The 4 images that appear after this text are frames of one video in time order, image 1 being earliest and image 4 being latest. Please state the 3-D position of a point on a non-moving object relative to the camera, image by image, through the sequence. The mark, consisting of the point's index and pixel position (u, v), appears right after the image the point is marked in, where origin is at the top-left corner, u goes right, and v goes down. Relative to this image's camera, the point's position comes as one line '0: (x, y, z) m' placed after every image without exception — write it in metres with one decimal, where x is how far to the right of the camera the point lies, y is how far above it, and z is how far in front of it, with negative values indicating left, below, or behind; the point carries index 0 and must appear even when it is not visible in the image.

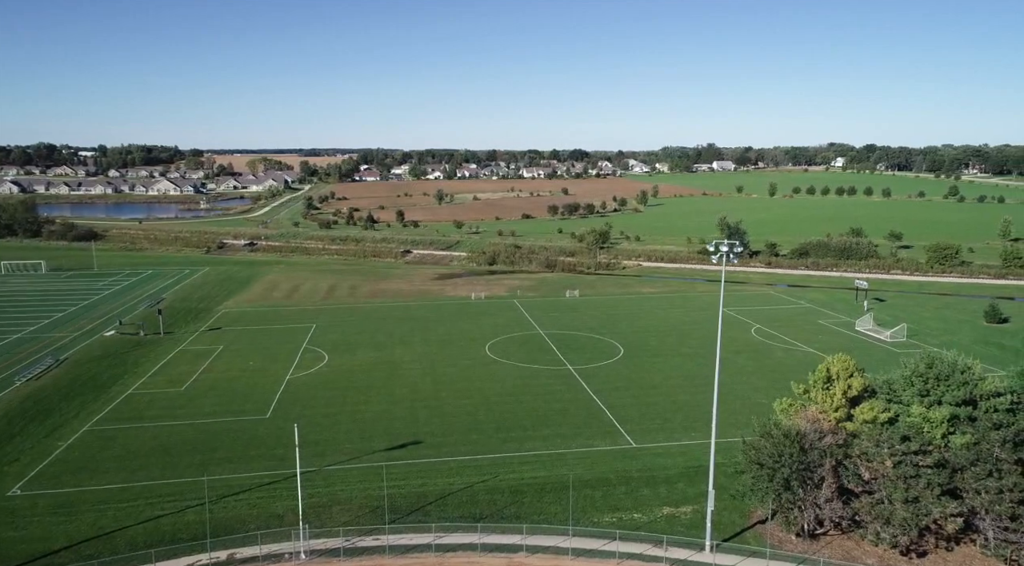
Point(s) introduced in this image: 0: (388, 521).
0: (-3.2, -6.1, +19.4) m
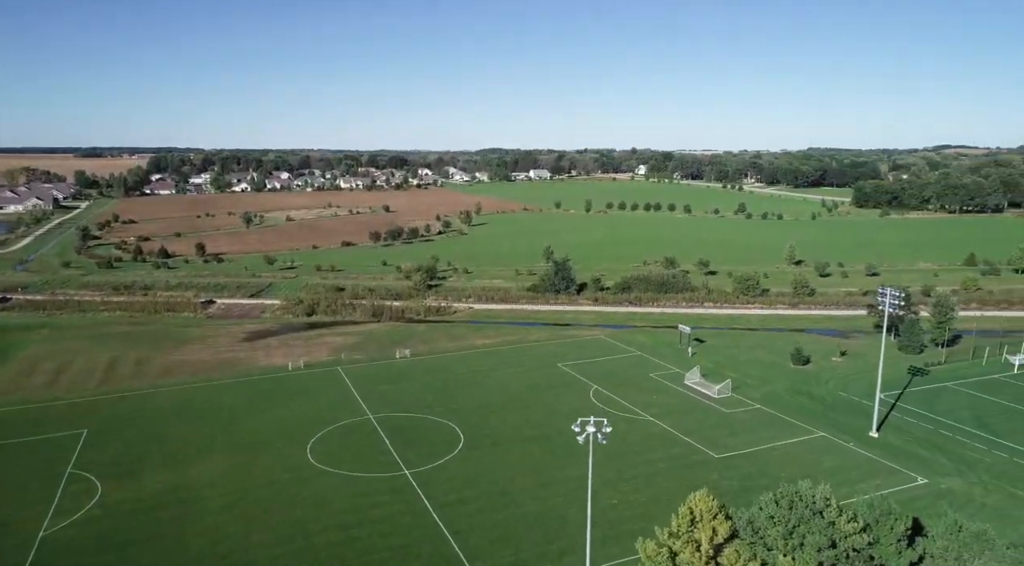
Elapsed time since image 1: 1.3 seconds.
0: (-6.5, -10.1, +14.5) m
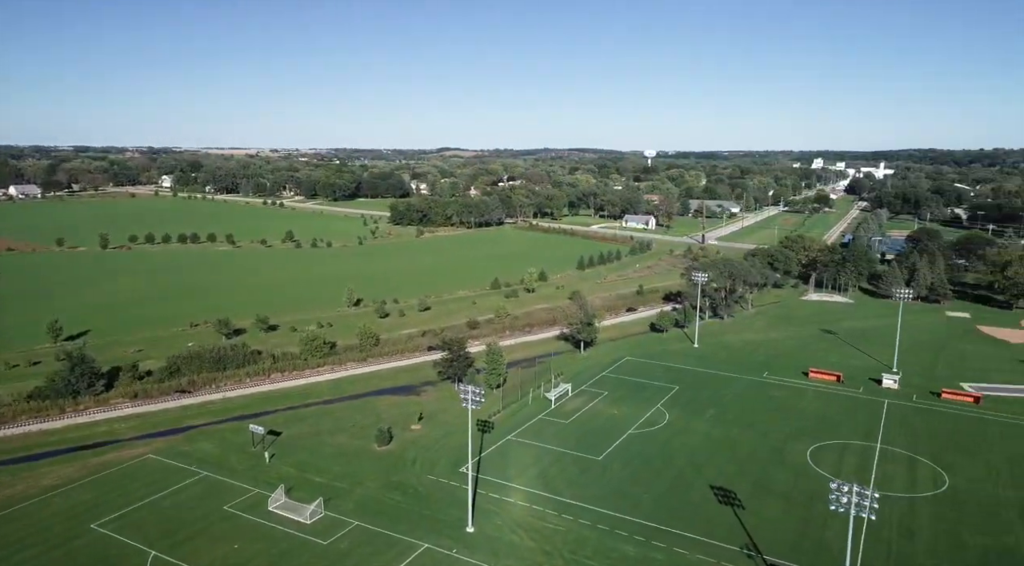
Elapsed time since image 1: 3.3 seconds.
0: (-6.2, -17.8, +0.3) m
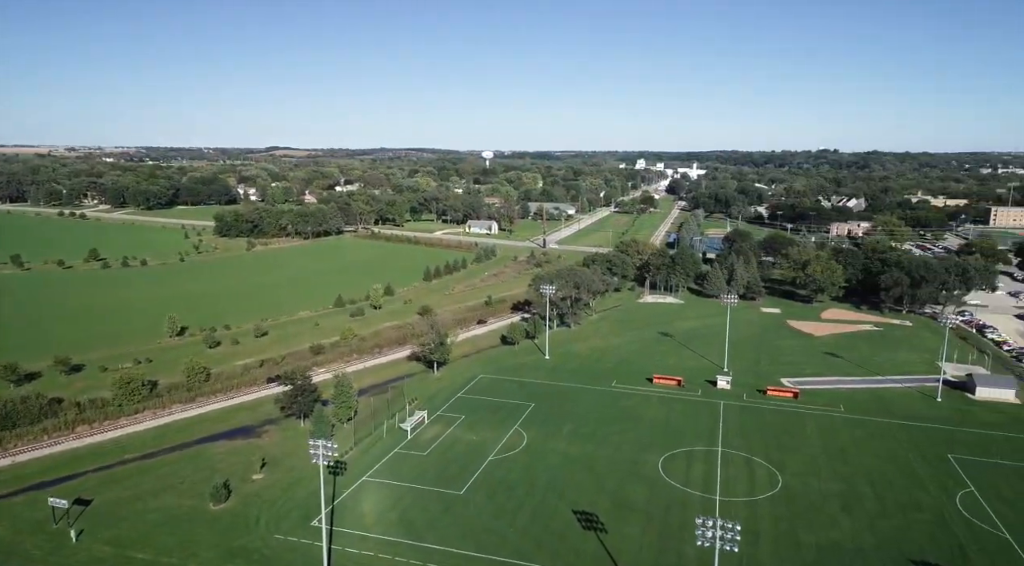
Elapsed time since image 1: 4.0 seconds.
0: (-3.8, -20.3, -5.4) m
